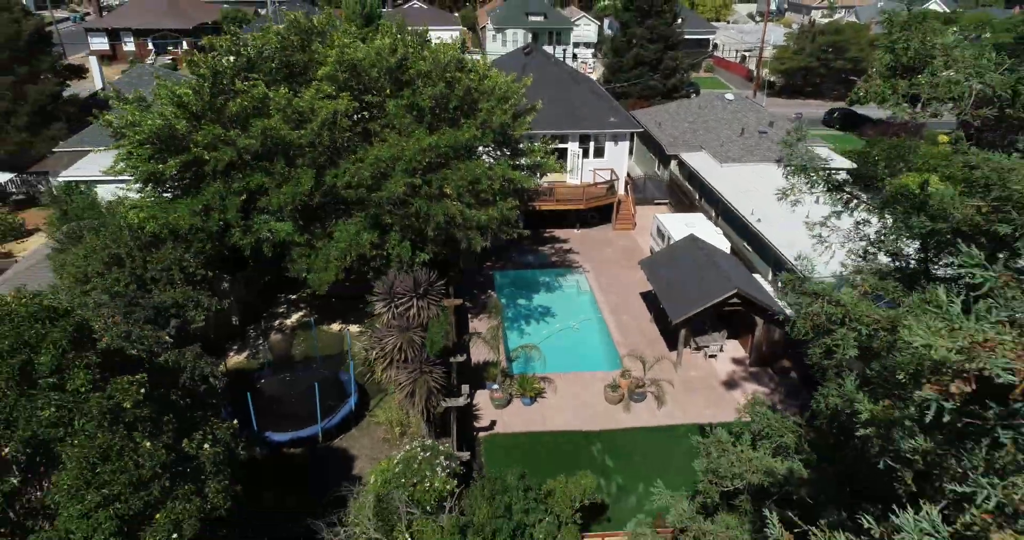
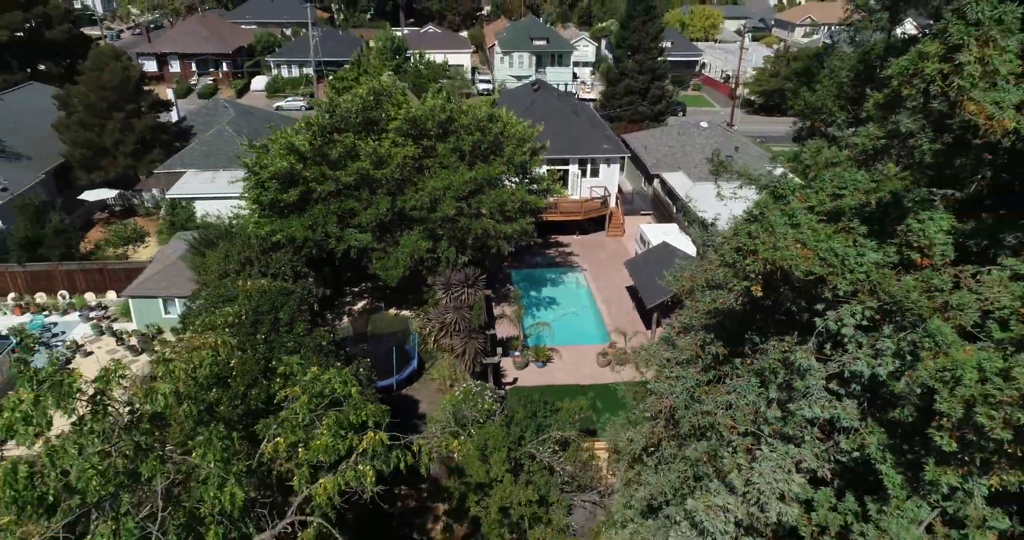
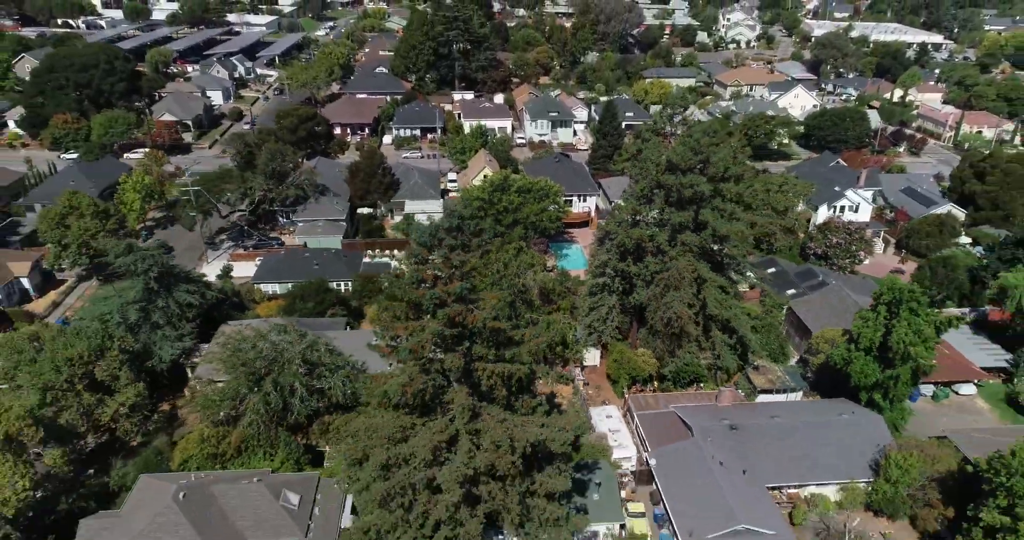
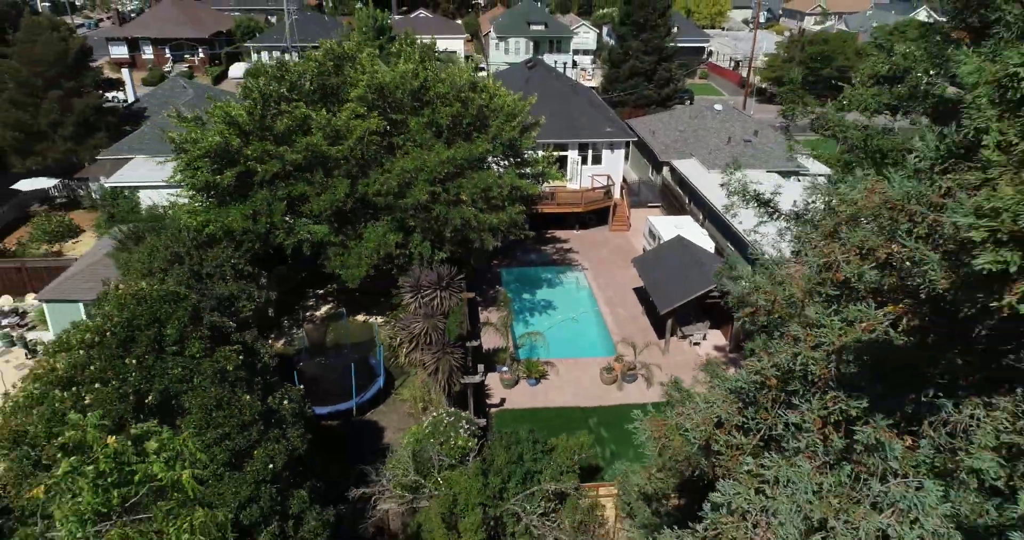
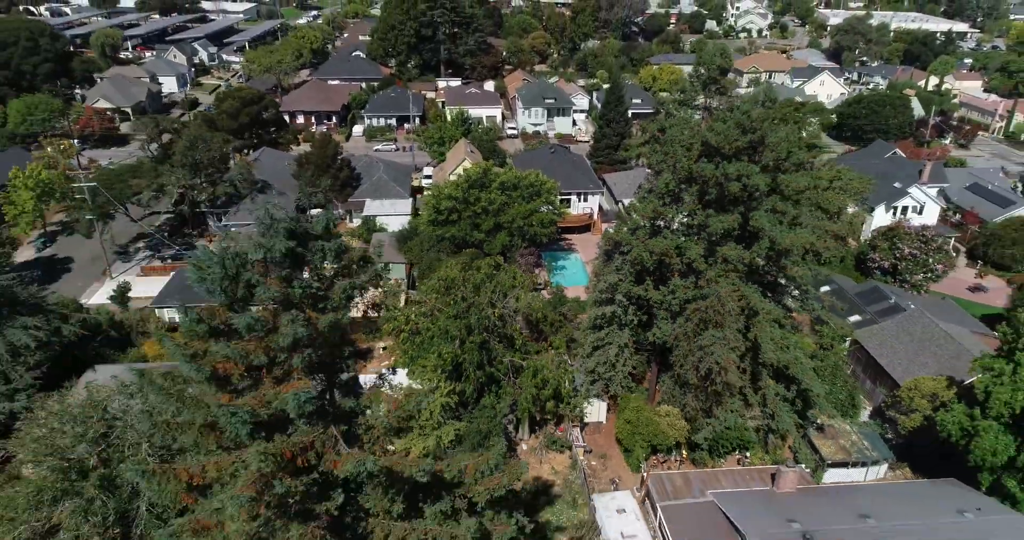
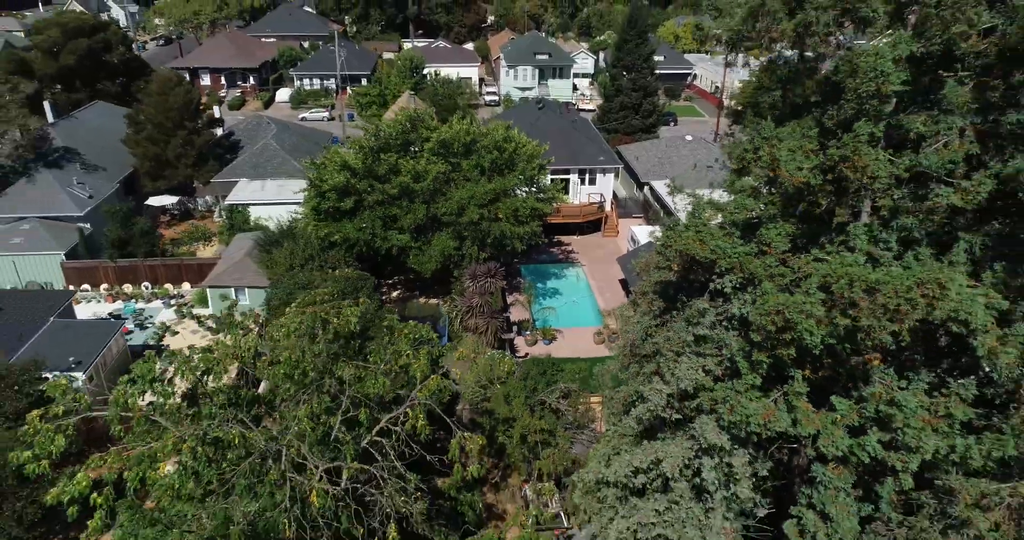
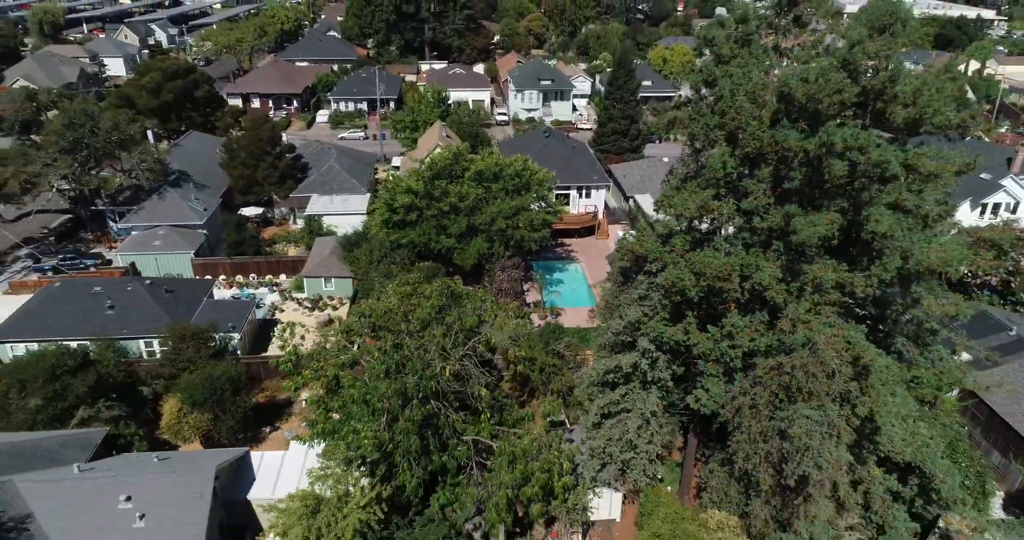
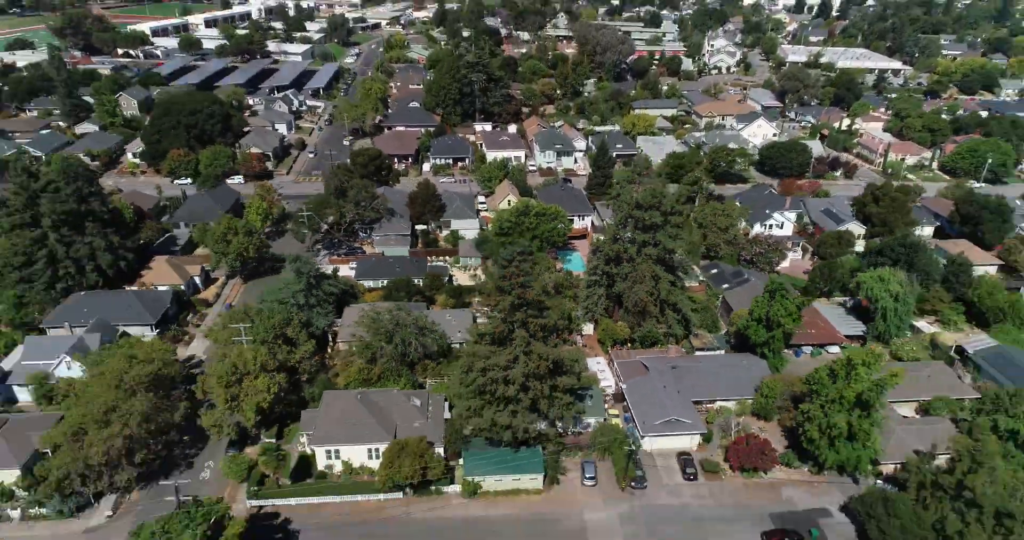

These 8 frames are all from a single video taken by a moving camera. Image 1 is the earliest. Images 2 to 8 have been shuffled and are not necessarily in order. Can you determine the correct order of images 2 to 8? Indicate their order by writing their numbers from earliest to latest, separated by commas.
4, 2, 6, 7, 5, 3, 8
